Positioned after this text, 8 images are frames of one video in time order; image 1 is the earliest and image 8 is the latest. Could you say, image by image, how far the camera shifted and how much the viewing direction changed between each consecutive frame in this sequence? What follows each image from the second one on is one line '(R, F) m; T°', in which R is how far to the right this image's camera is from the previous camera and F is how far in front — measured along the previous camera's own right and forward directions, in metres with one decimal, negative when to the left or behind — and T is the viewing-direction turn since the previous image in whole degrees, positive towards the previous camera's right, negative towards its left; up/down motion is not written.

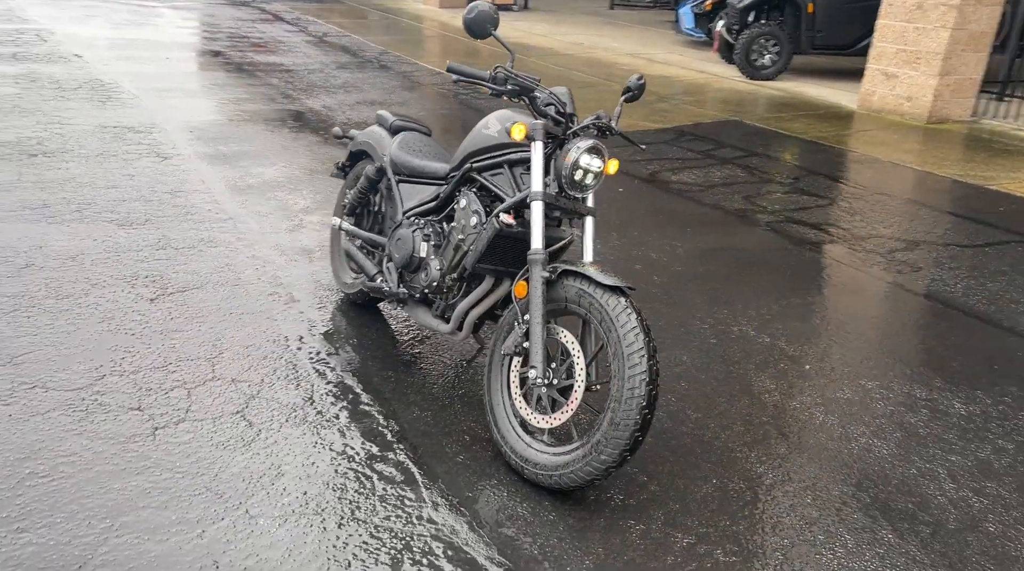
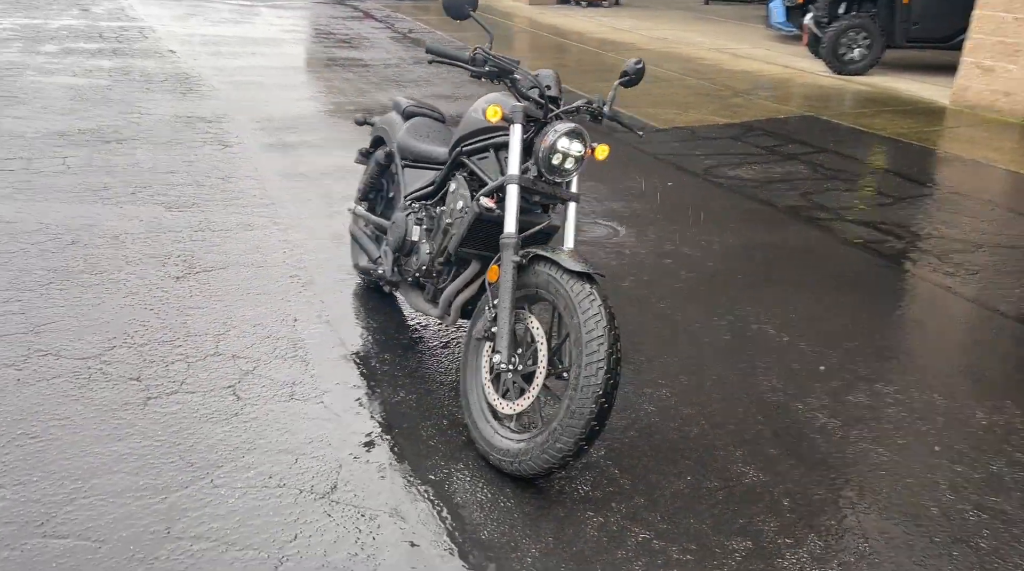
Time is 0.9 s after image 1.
(+0.8, +0.1) m; -8°
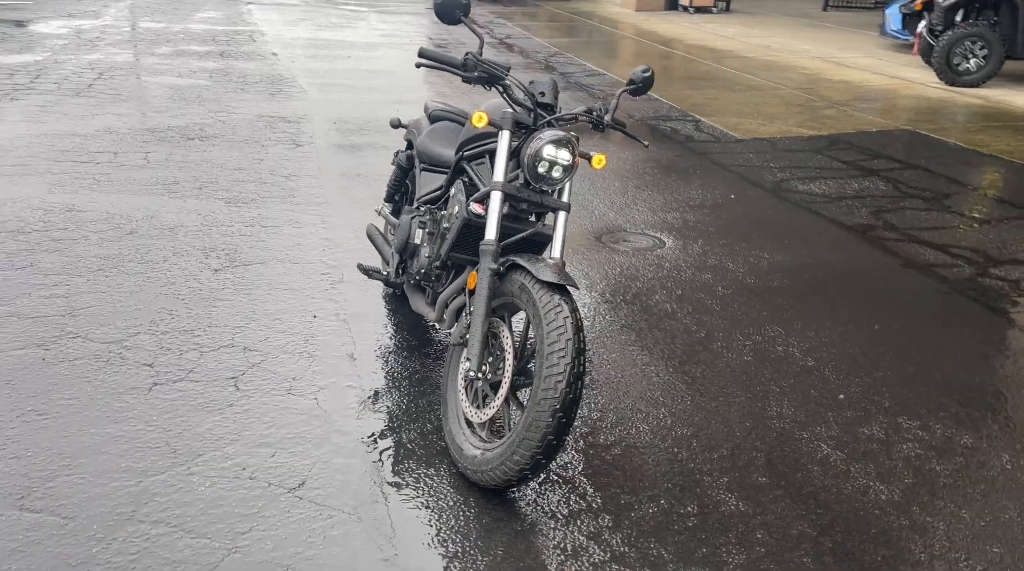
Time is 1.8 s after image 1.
(+0.9, +0.1) m; -9°
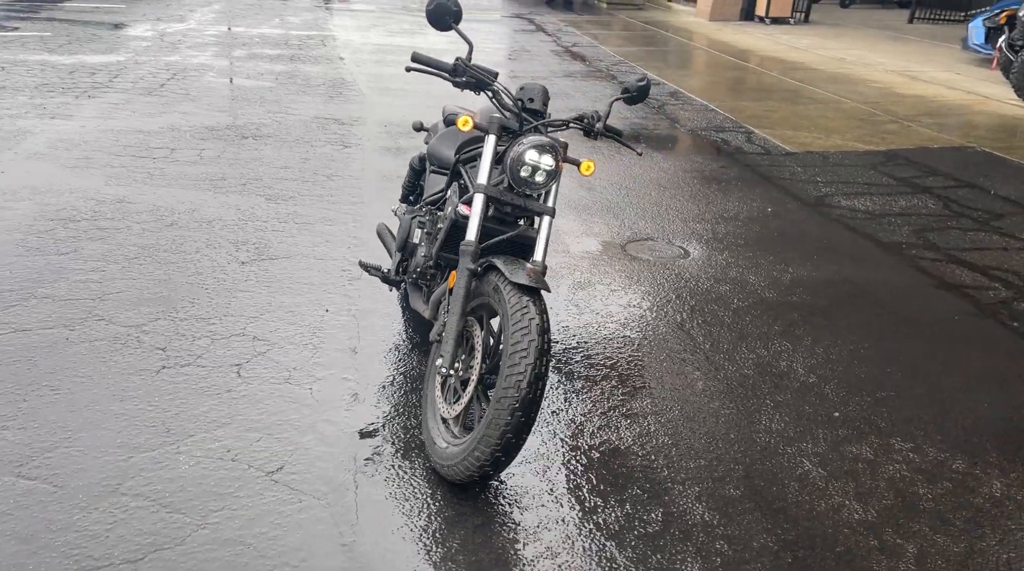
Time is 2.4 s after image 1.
(+0.6, 0.0) m; -6°
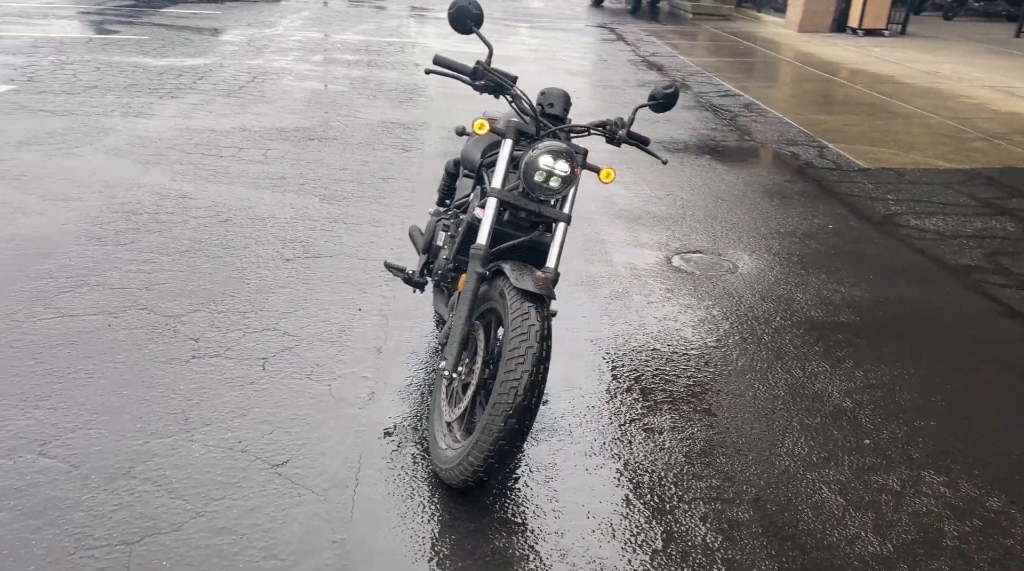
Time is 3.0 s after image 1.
(+0.5, +0.1) m; -6°
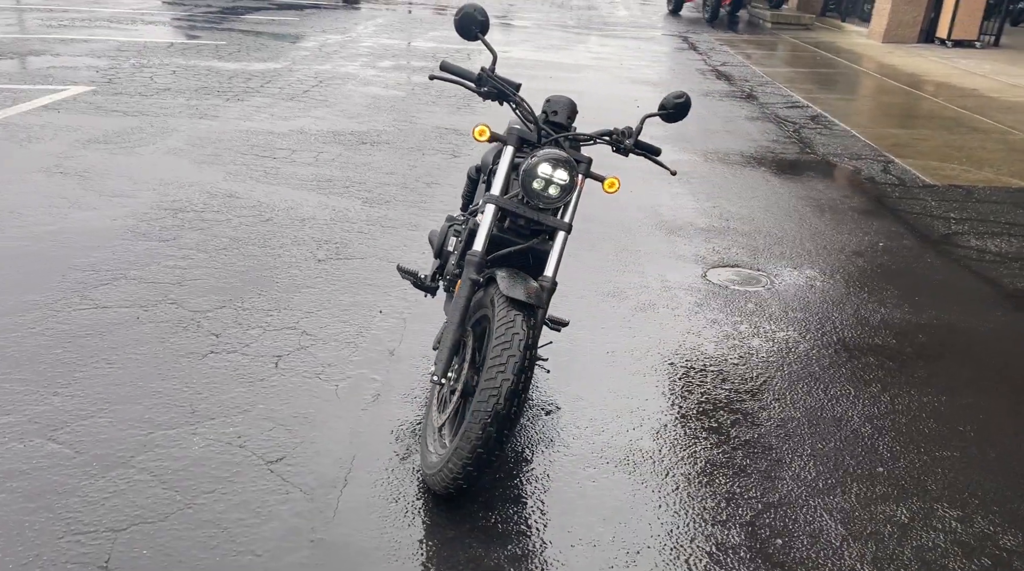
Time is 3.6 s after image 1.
(+0.5, +0.1) m; -6°
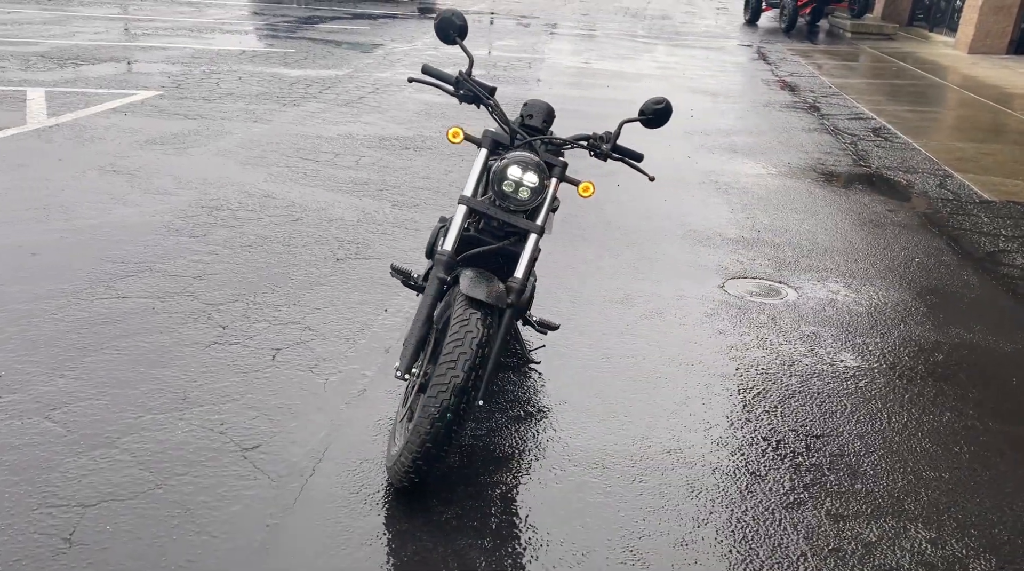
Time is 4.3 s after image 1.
(+0.7, 0.0) m; -7°
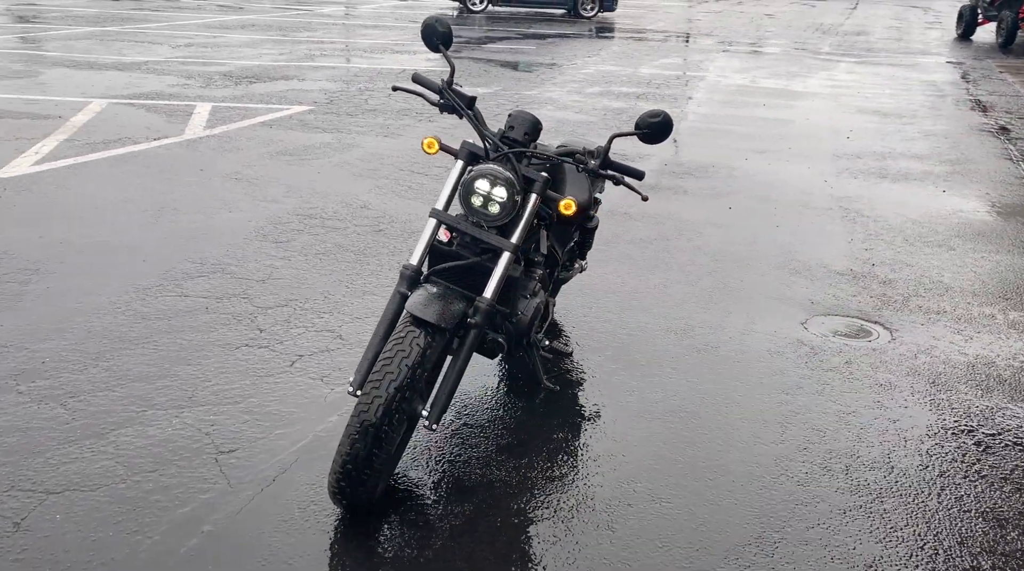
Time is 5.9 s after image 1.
(+1.3, +0.6) m; -16°
